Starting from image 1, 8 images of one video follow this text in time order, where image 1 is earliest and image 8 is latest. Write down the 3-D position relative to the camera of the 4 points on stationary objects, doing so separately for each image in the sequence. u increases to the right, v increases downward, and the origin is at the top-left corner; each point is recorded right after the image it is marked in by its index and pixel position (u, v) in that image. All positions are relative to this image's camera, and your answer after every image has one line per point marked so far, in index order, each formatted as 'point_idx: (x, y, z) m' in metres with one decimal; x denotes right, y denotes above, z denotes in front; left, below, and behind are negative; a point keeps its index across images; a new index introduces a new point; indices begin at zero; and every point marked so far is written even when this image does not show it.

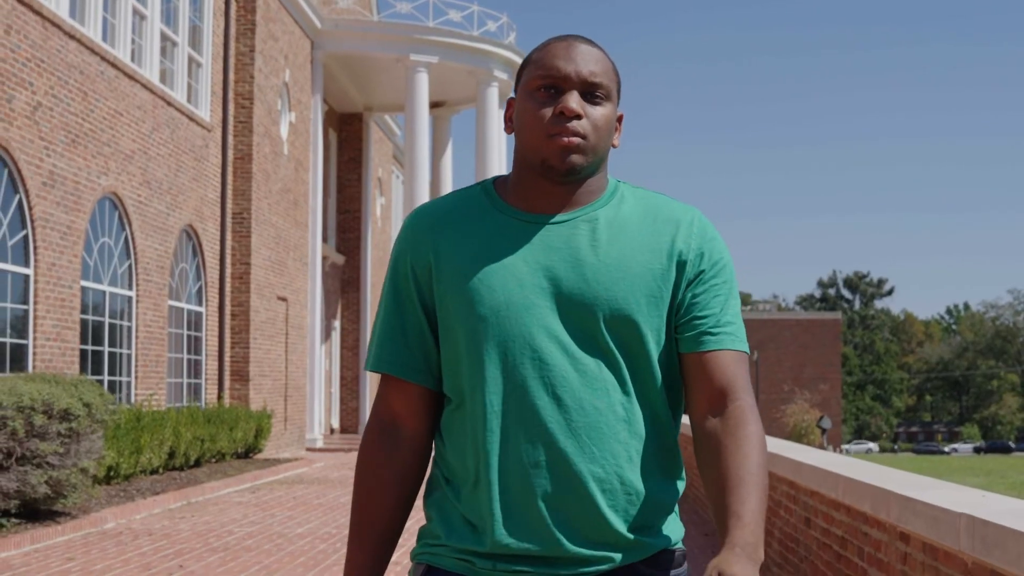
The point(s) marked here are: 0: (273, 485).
0: (-3.0, -2.5, +15.8) m
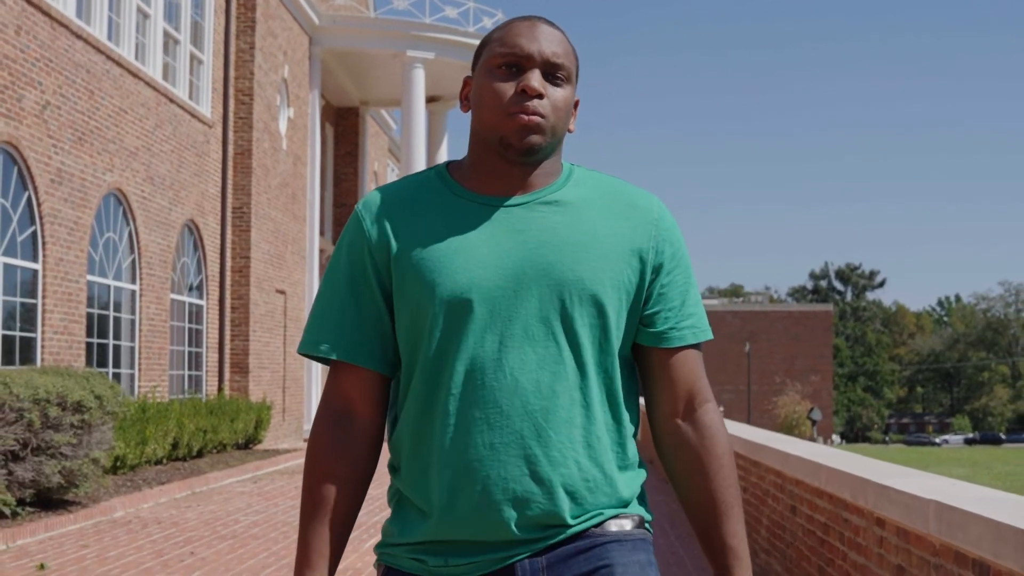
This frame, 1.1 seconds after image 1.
0: (-3.1, -2.4, +16.1) m
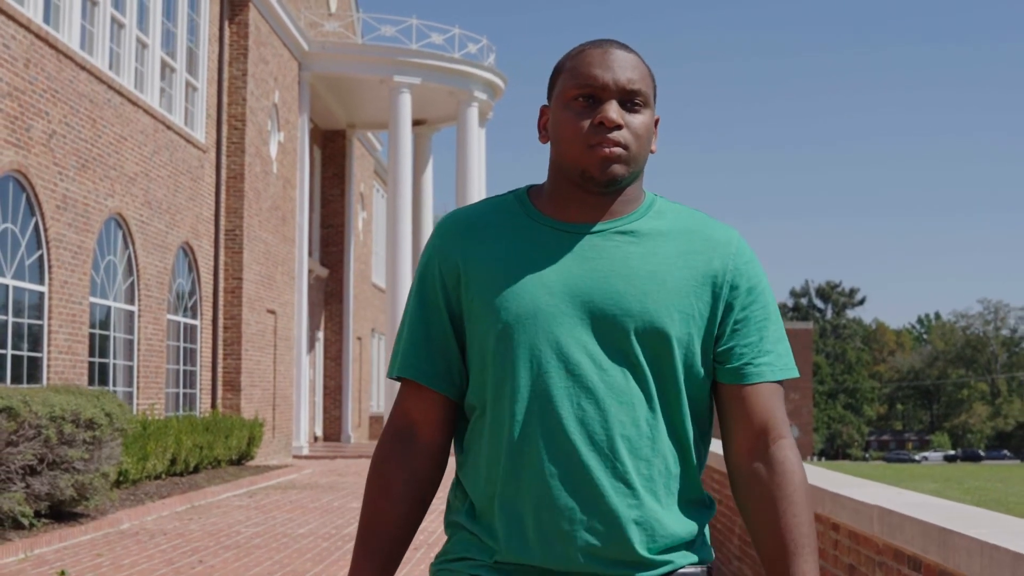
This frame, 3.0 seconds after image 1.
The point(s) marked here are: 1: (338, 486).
0: (-3.3, -2.7, +16.7) m
1: (-2.5, -2.9, +18.1) m
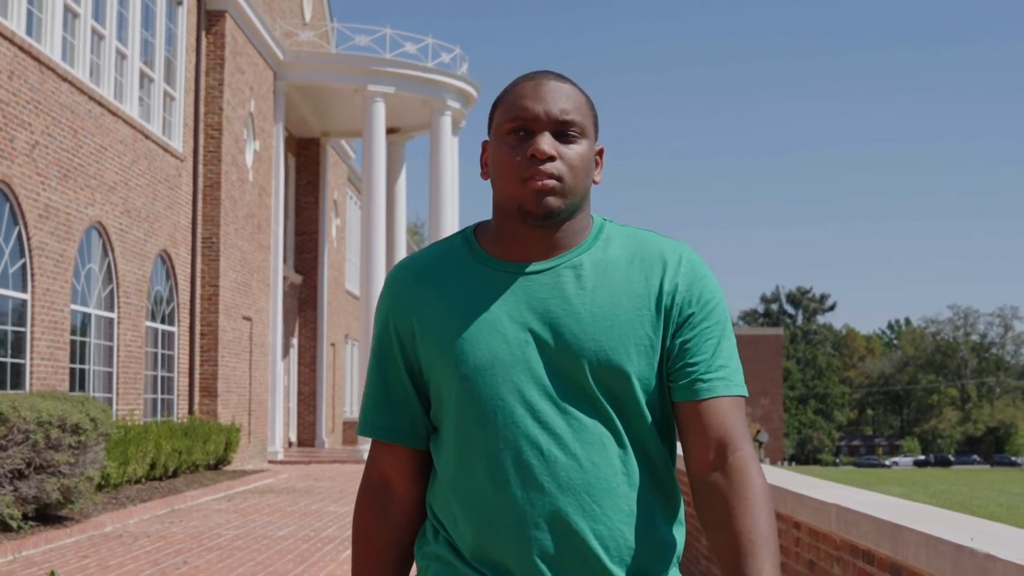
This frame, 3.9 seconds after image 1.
0: (-3.6, -2.8, +16.9) m
1: (-2.9, -3.0, +18.4) m
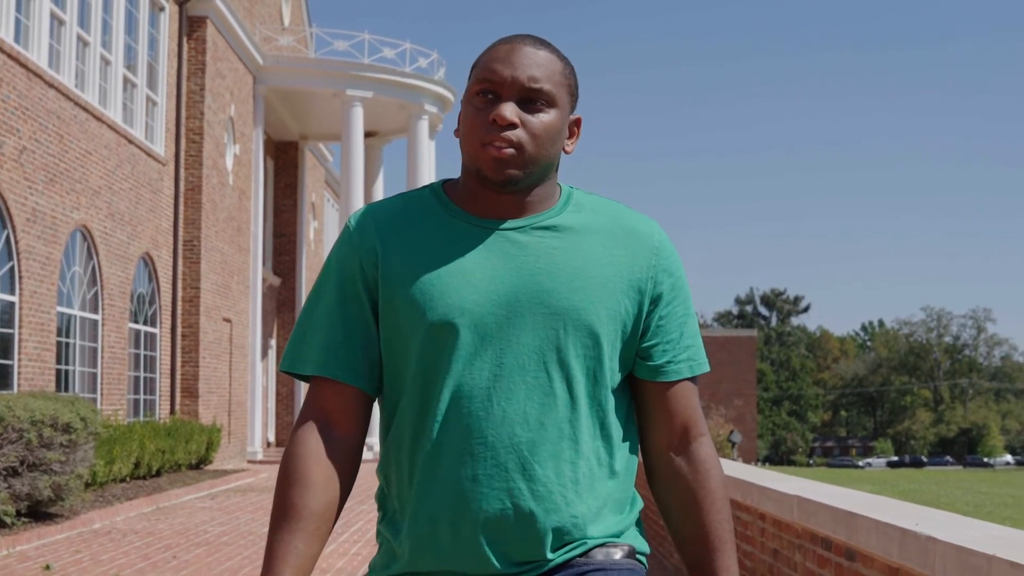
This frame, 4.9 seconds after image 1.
0: (-3.9, -2.8, +17.3) m
1: (-3.3, -3.0, +18.7) m
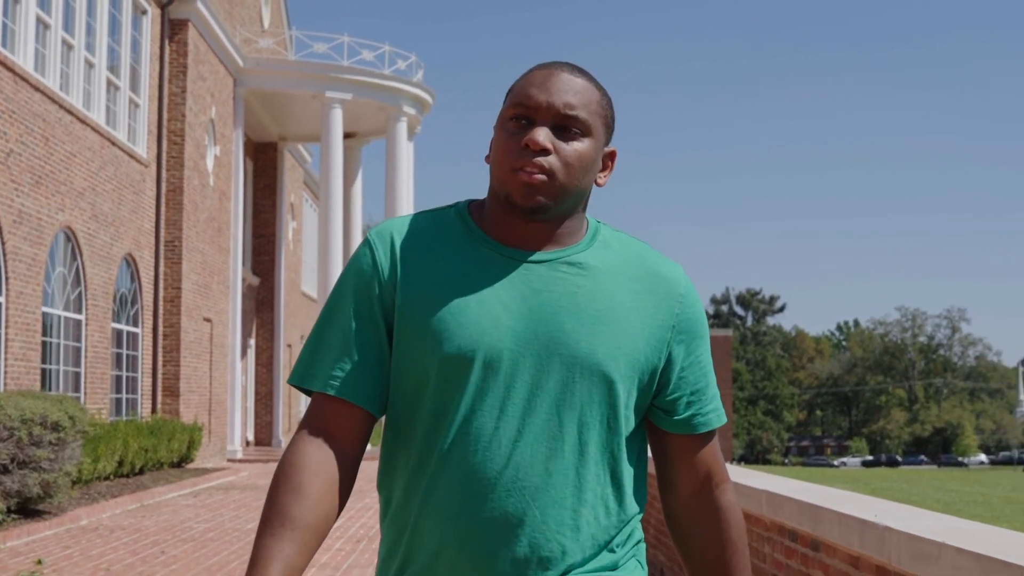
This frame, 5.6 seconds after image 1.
0: (-4.2, -2.8, +17.5) m
1: (-3.6, -3.0, +19.0) m
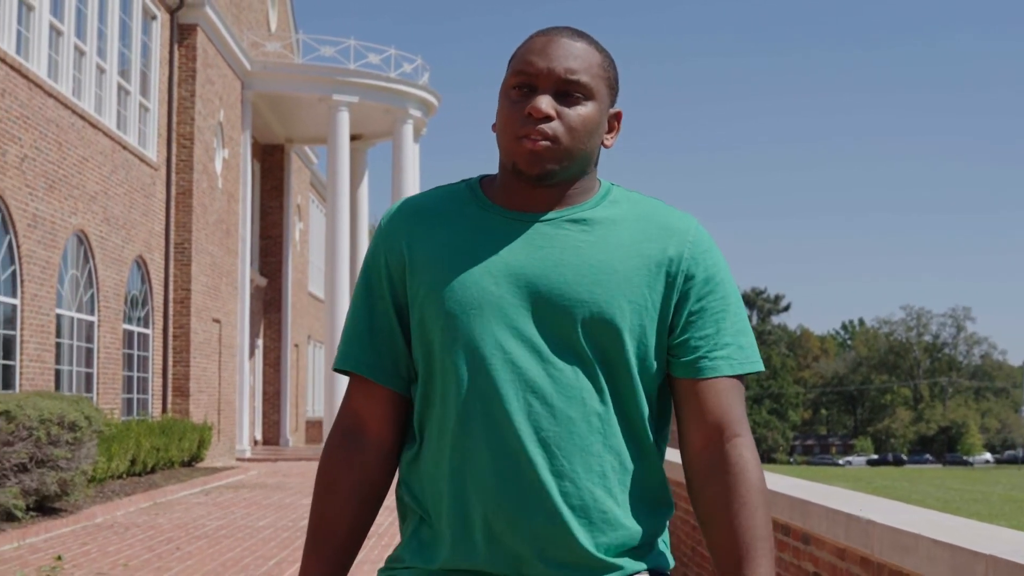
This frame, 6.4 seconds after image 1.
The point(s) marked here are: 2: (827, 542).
0: (-4.2, -2.9, +17.8) m
1: (-3.5, -3.0, +19.2) m
2: (+1.5, -1.2, +5.9) m
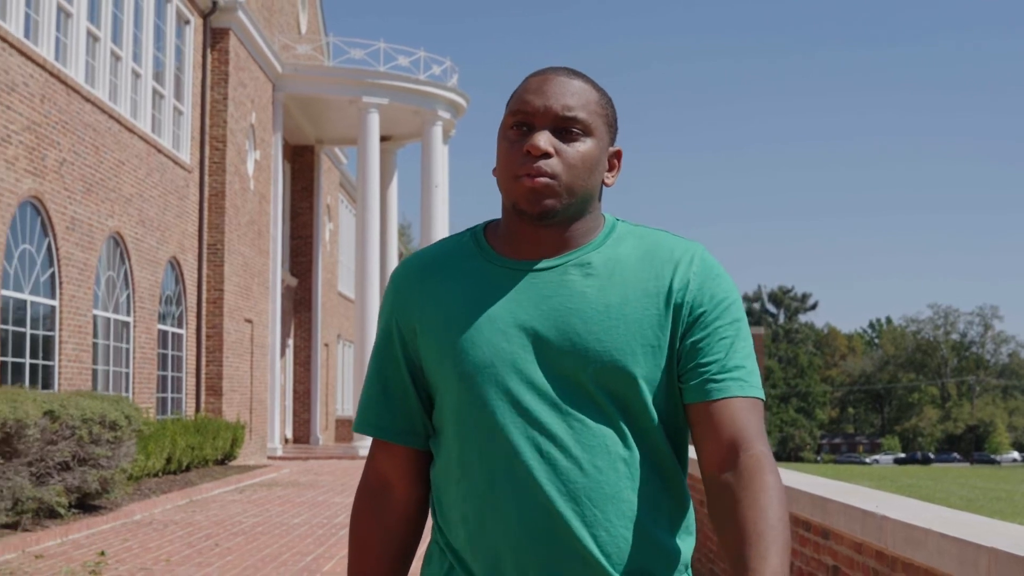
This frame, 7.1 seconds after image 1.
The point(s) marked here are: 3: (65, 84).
0: (-3.7, -2.9, +18.1) m
1: (-3.1, -3.1, +19.5) m
2: (+1.7, -1.2, +6.1) m
3: (-5.5, +2.5, +15.4) m
